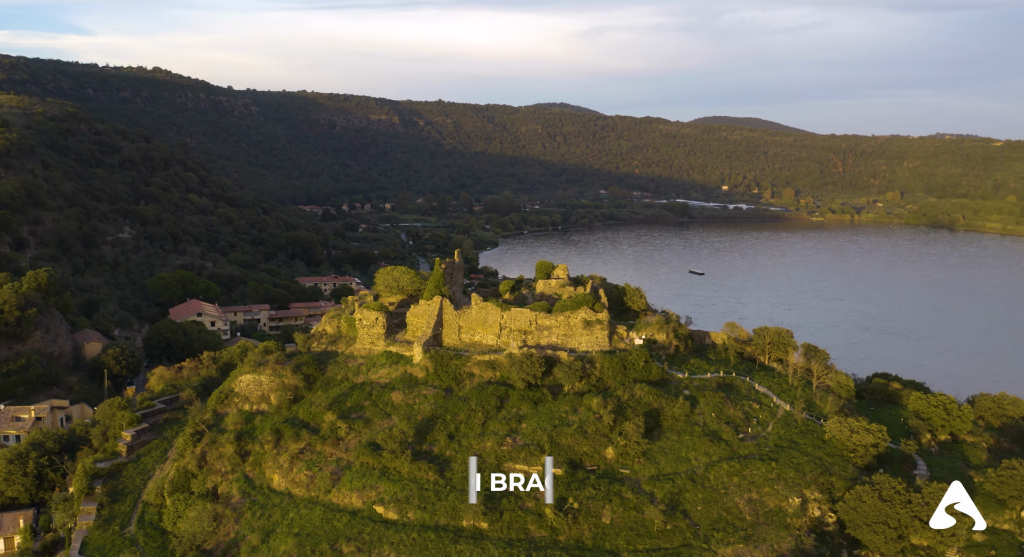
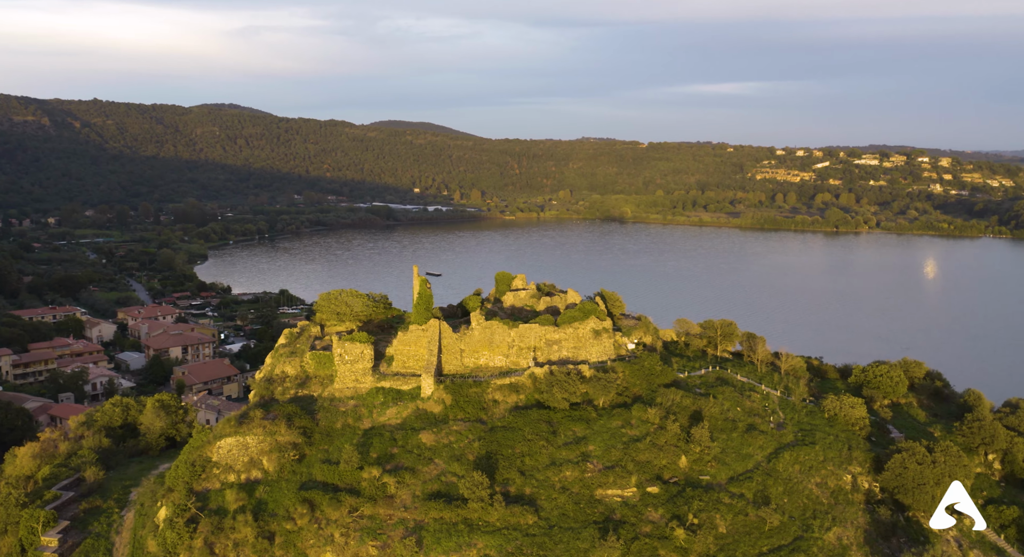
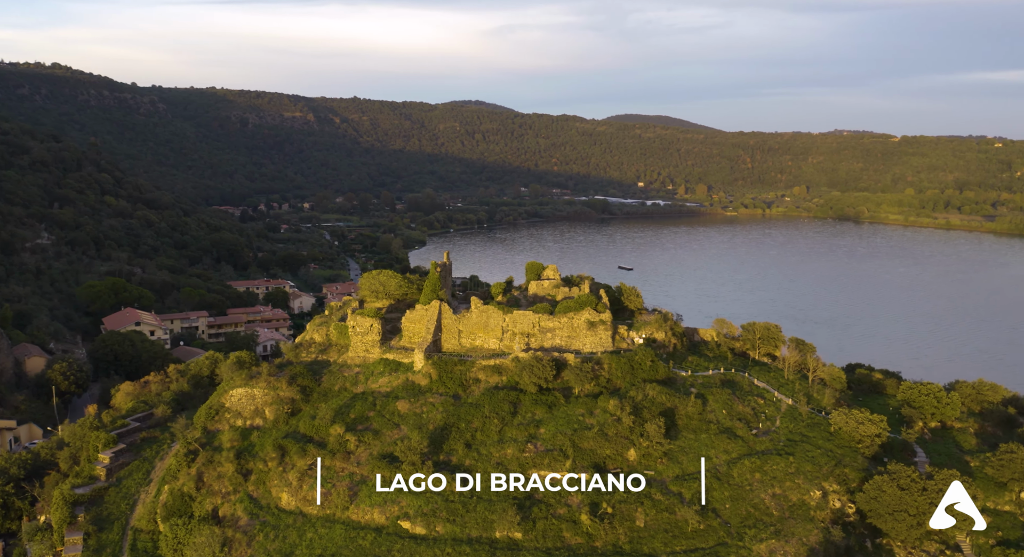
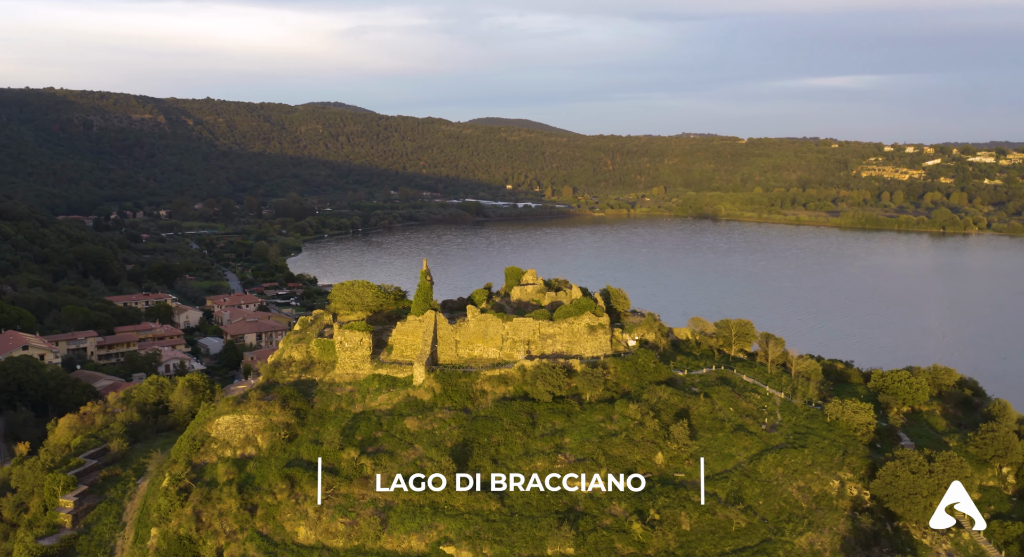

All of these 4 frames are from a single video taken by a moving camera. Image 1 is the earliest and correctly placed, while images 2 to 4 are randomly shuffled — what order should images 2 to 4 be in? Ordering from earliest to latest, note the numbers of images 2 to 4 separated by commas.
3, 4, 2
